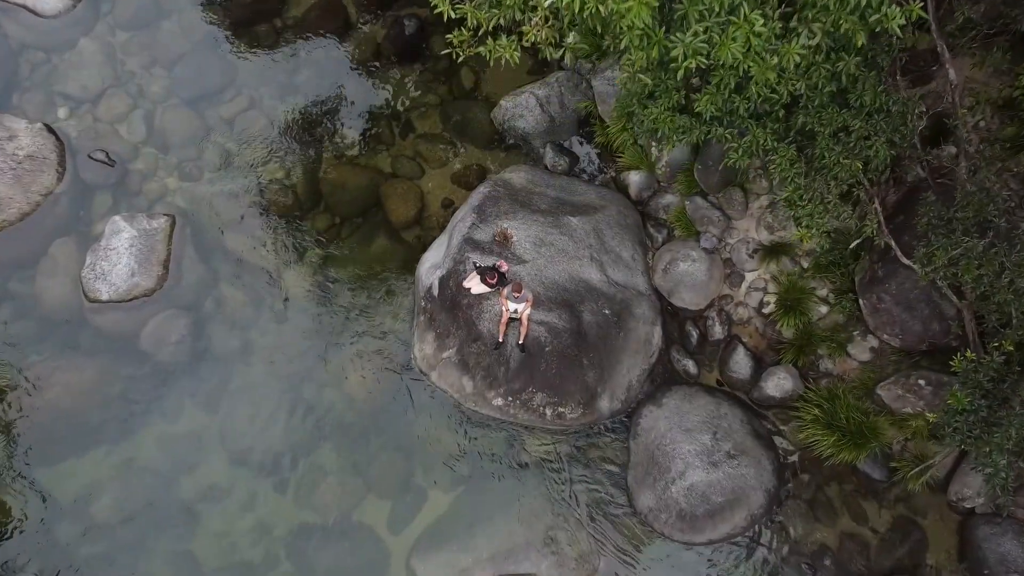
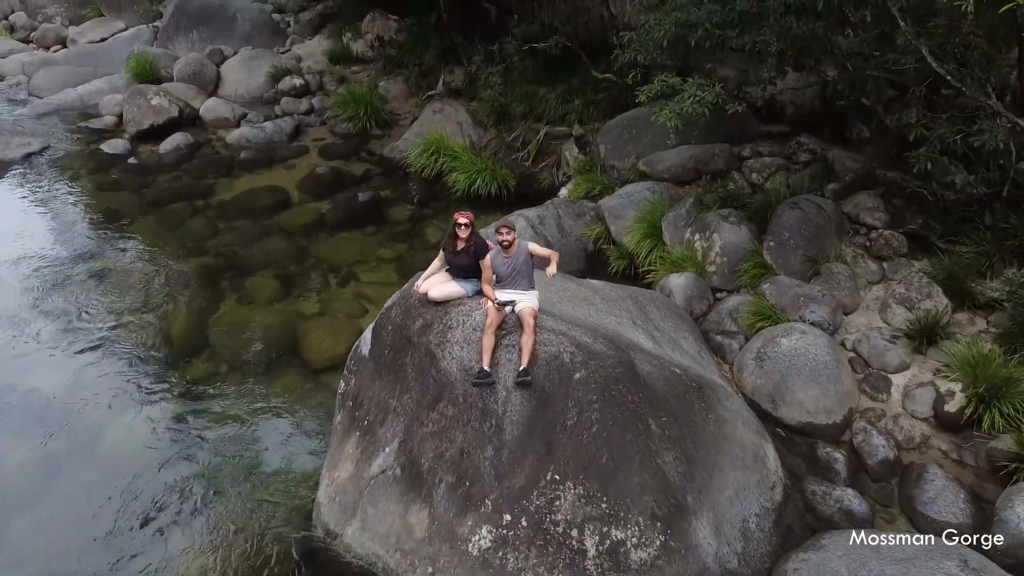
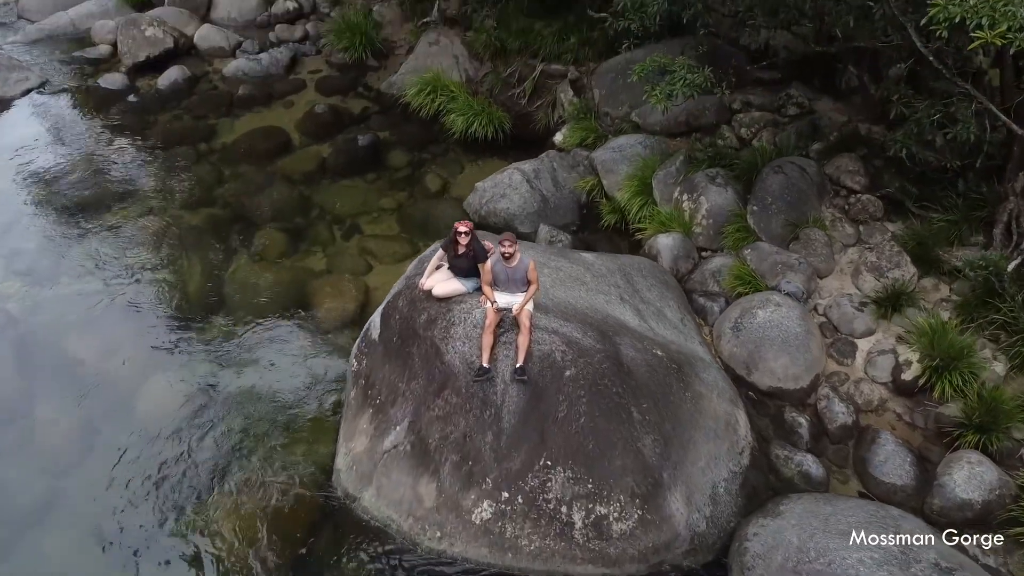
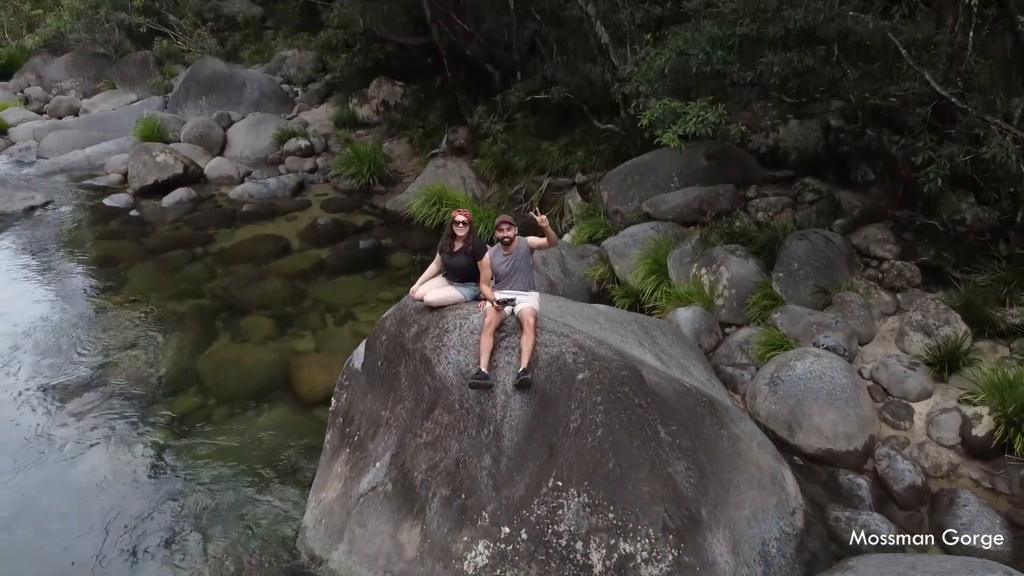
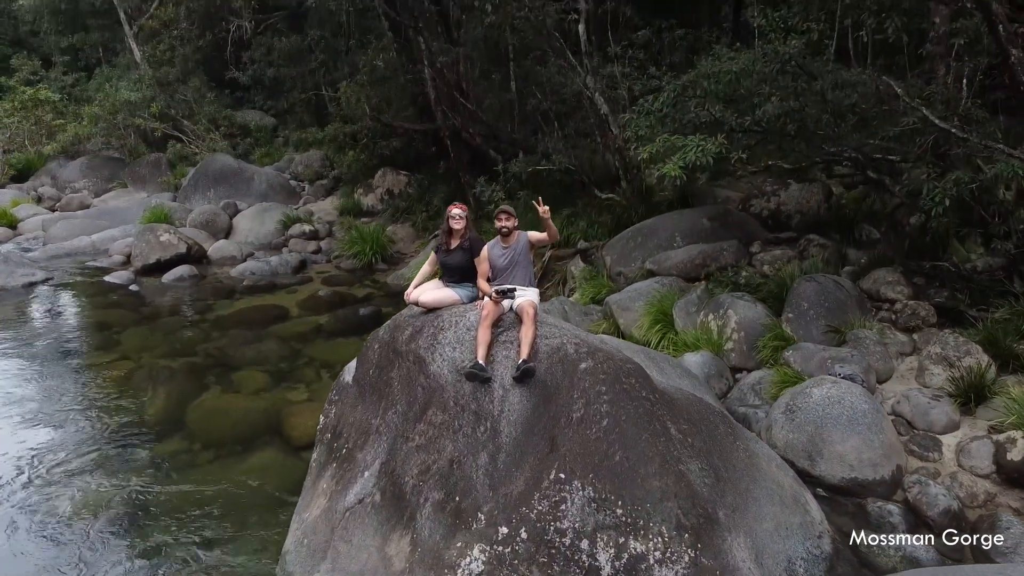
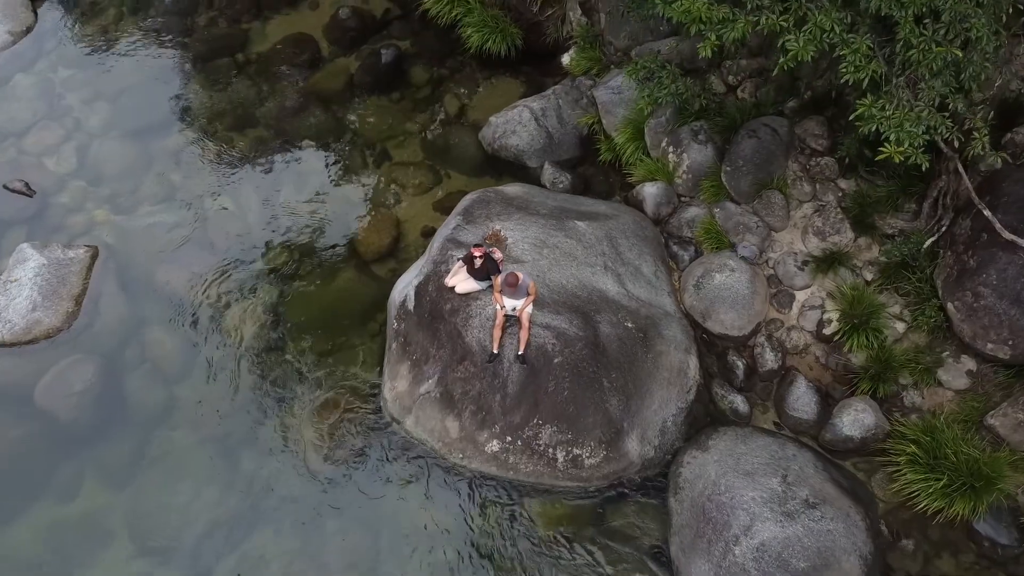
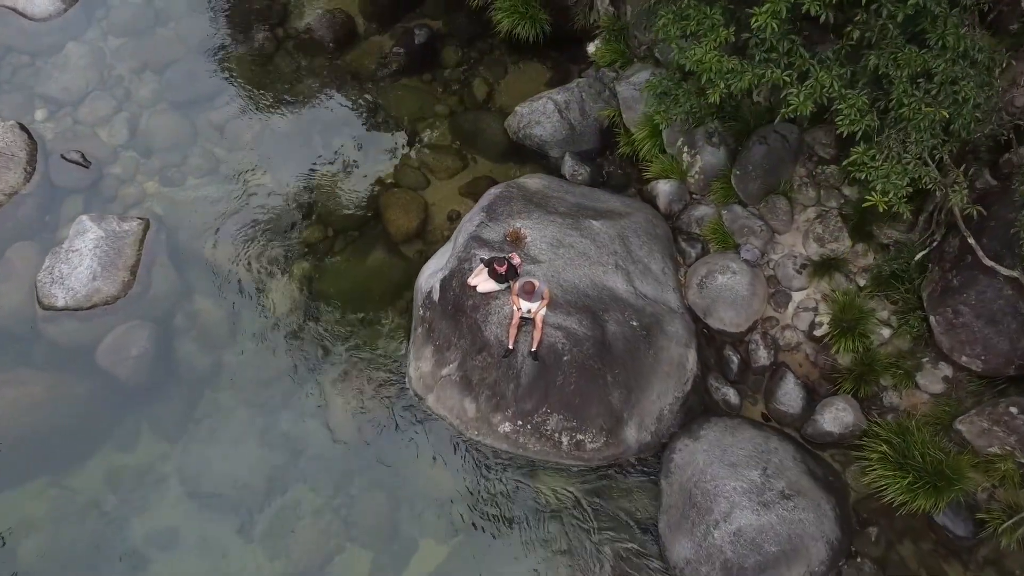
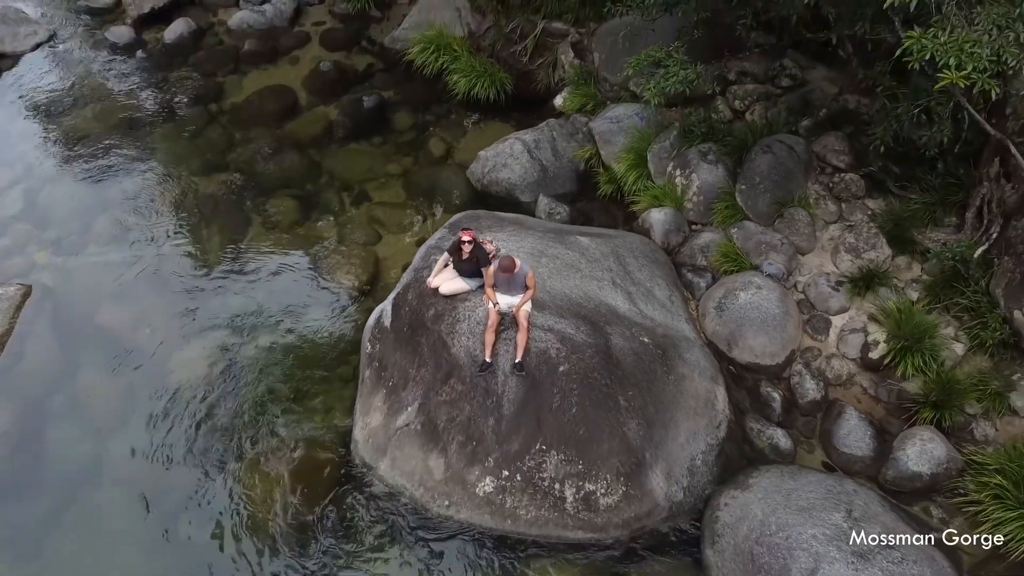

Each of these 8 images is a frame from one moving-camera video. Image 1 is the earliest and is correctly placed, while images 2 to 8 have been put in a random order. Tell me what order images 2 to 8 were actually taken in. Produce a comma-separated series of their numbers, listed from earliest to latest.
7, 6, 8, 3, 2, 4, 5
